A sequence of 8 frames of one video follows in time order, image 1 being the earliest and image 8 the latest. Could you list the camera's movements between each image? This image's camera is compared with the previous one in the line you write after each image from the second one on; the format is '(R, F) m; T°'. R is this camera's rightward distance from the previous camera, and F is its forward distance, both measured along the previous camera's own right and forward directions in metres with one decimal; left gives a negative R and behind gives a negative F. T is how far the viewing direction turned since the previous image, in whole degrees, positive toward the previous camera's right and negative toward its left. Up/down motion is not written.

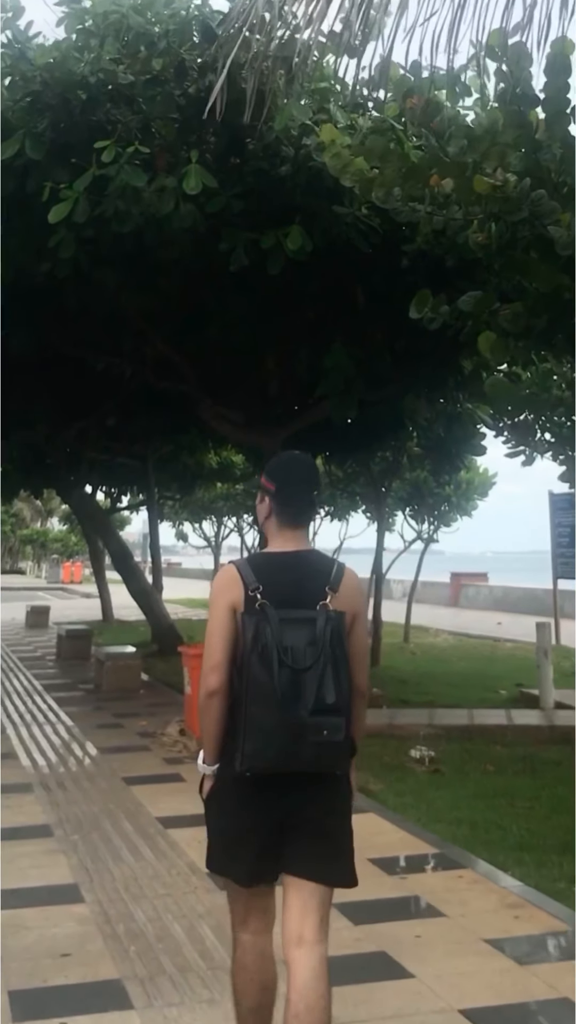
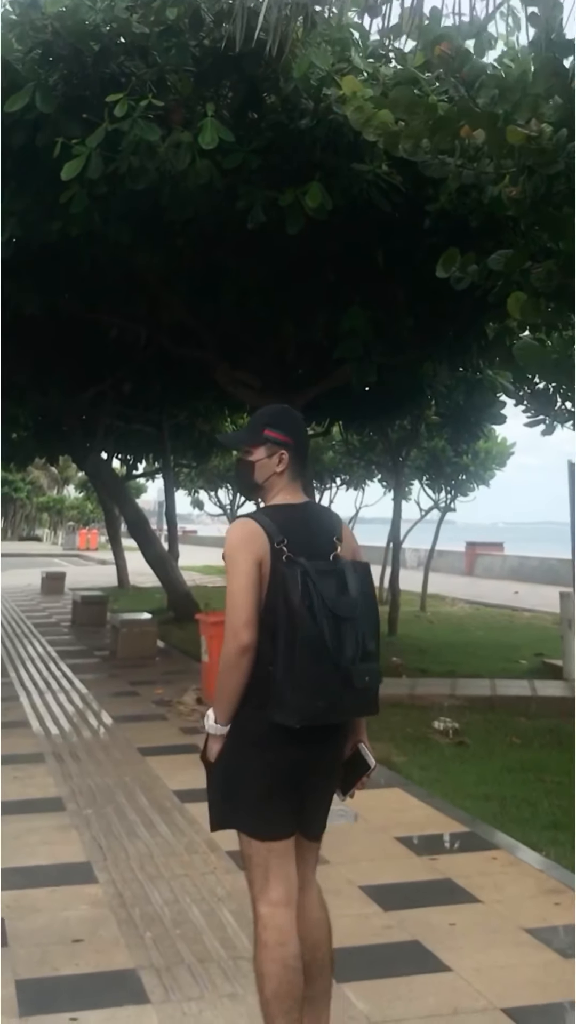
(0.0, +0.2) m; -1°
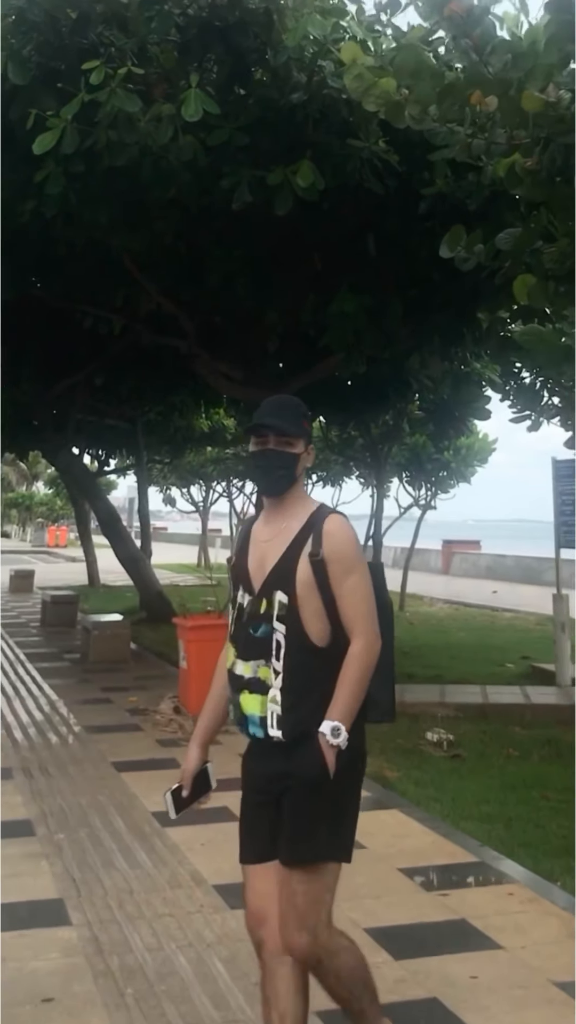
(-0.1, +0.5) m; +1°
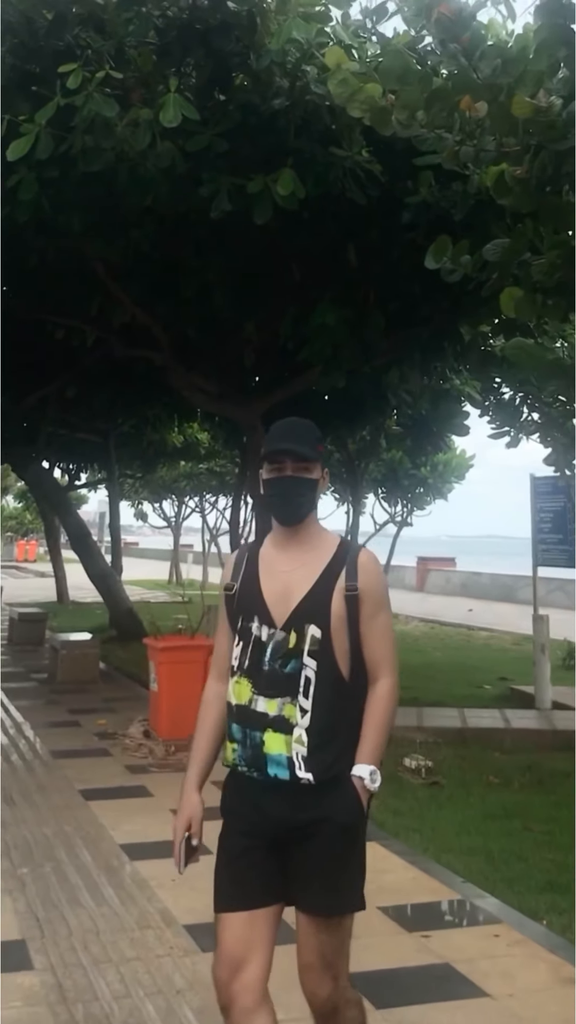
(0.0, +0.2) m; +1°
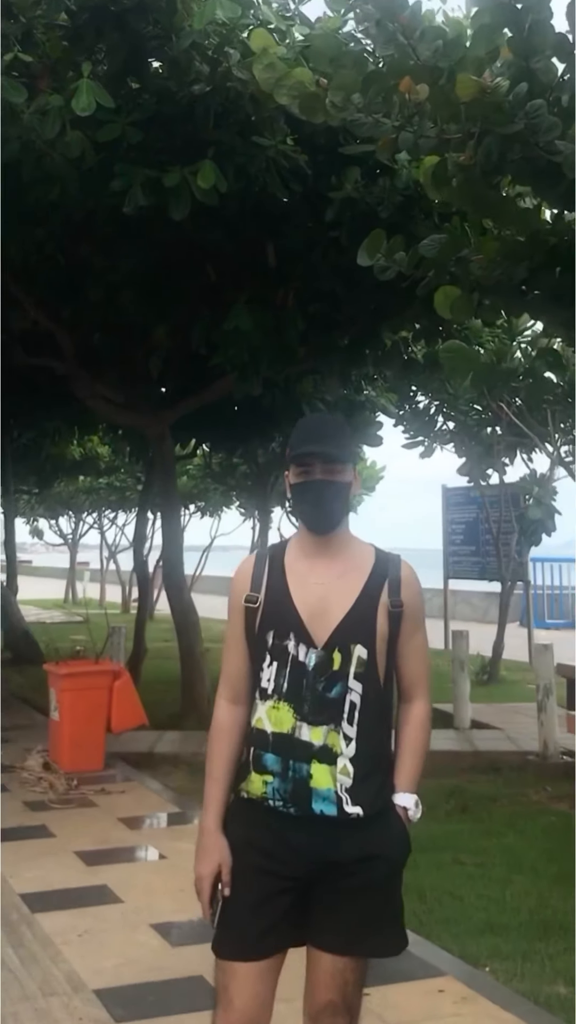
(-0.1, +0.4) m; +5°
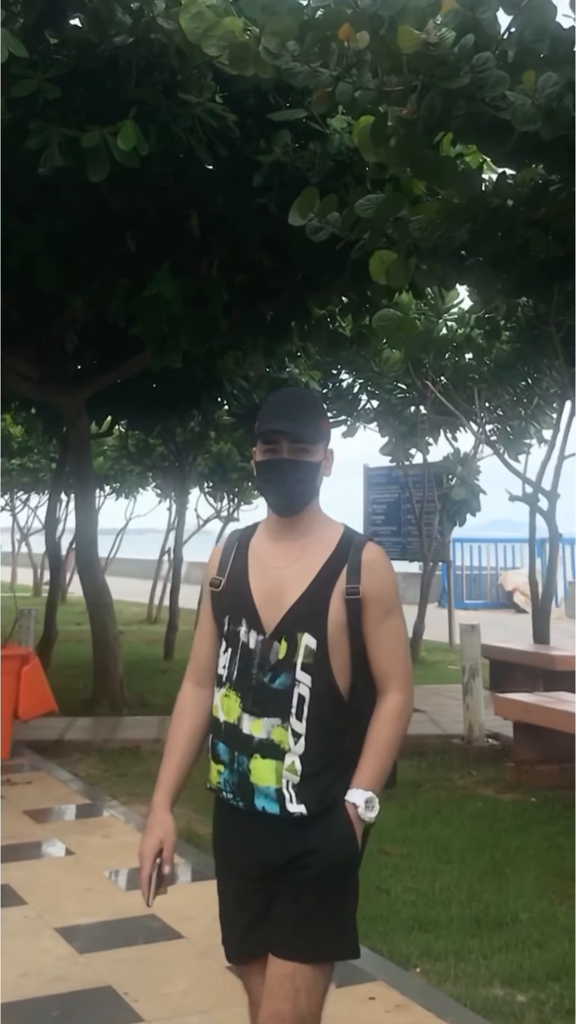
(0.0, +0.3) m; +4°
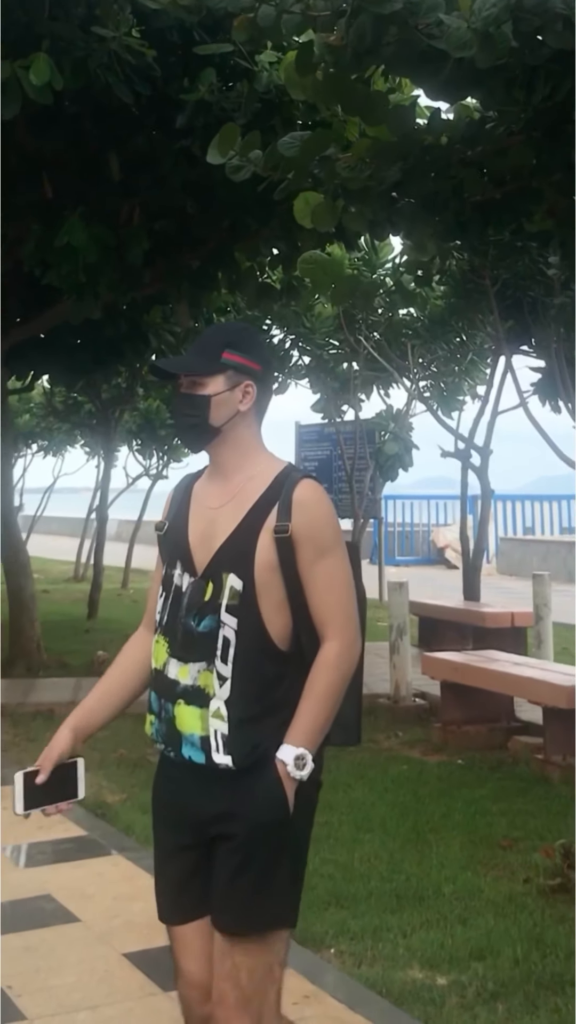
(+0.1, +0.2) m; +3°
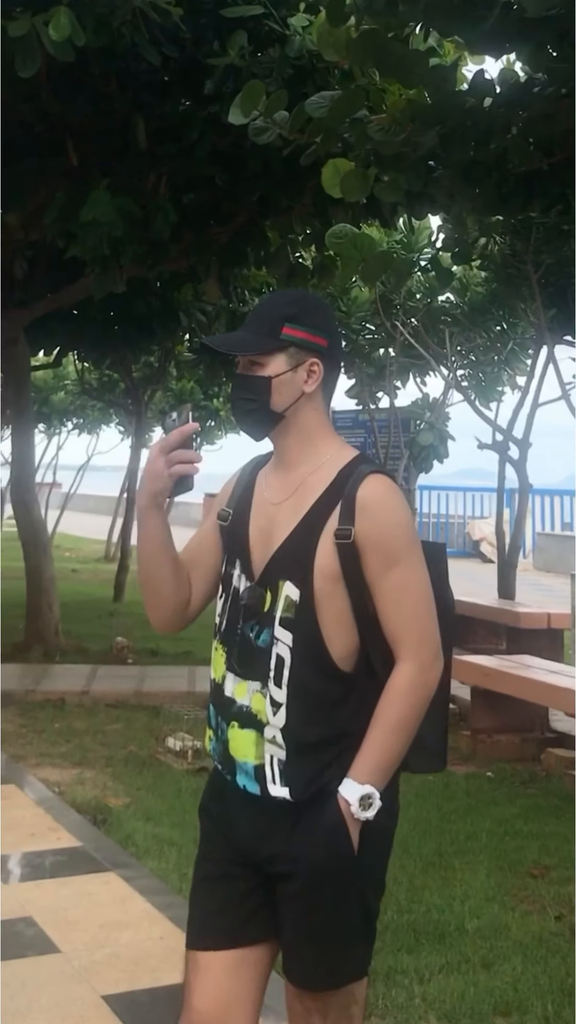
(0.0, +0.3) m; -2°
